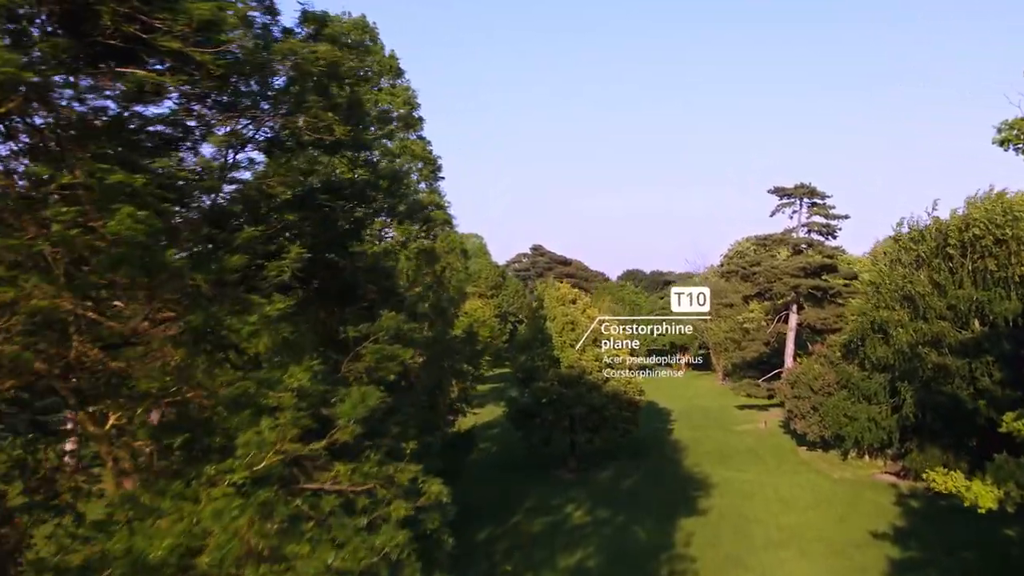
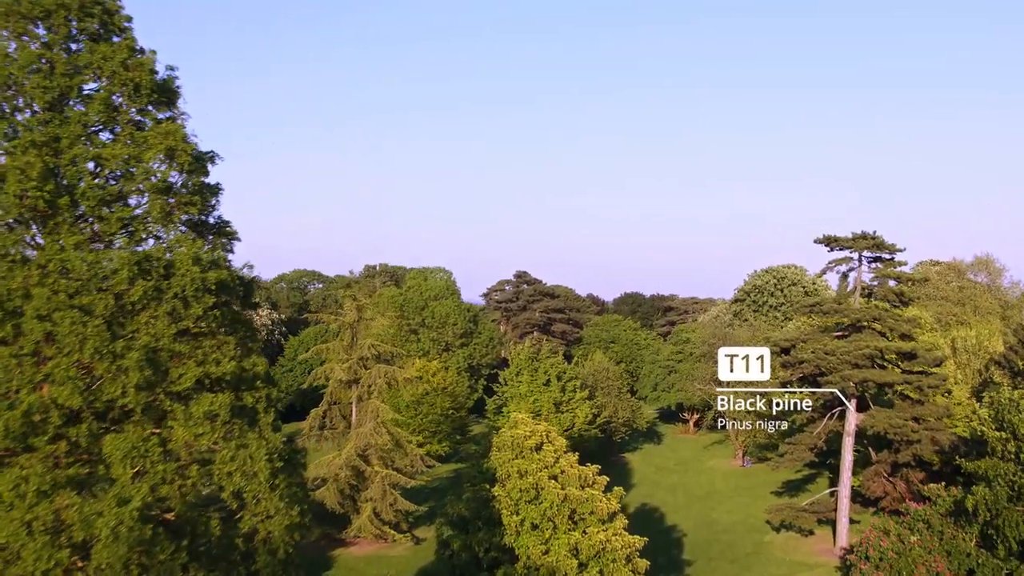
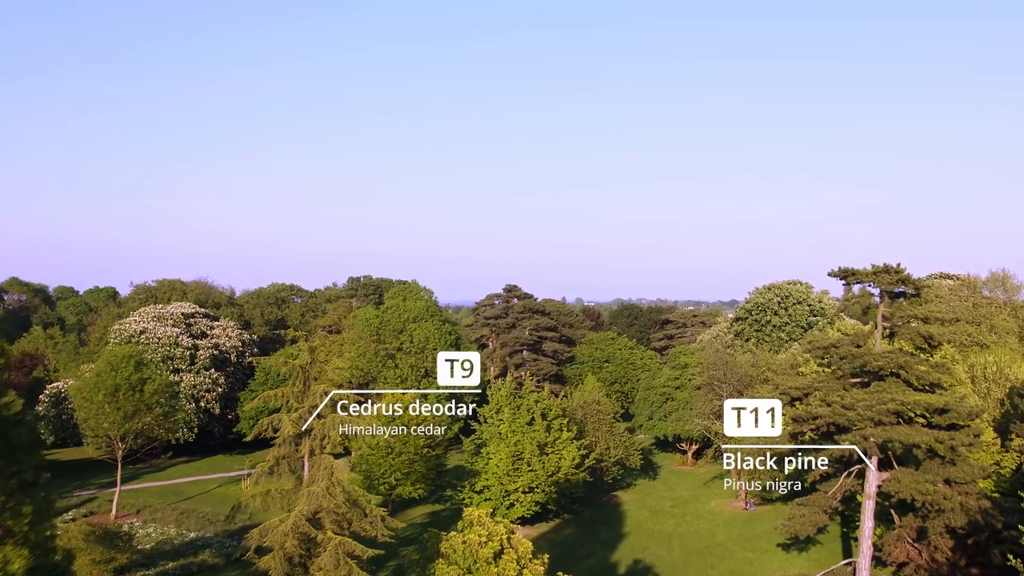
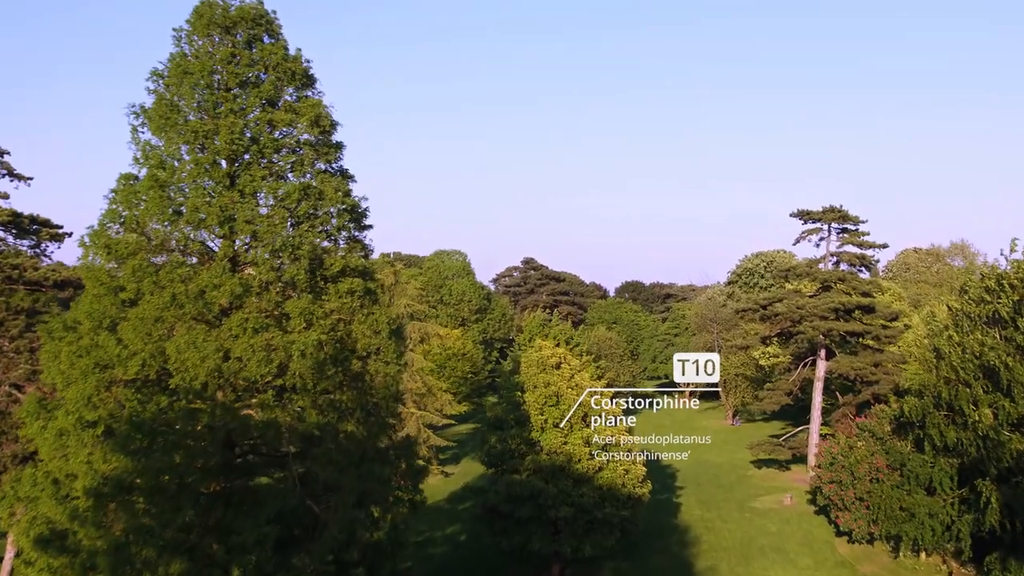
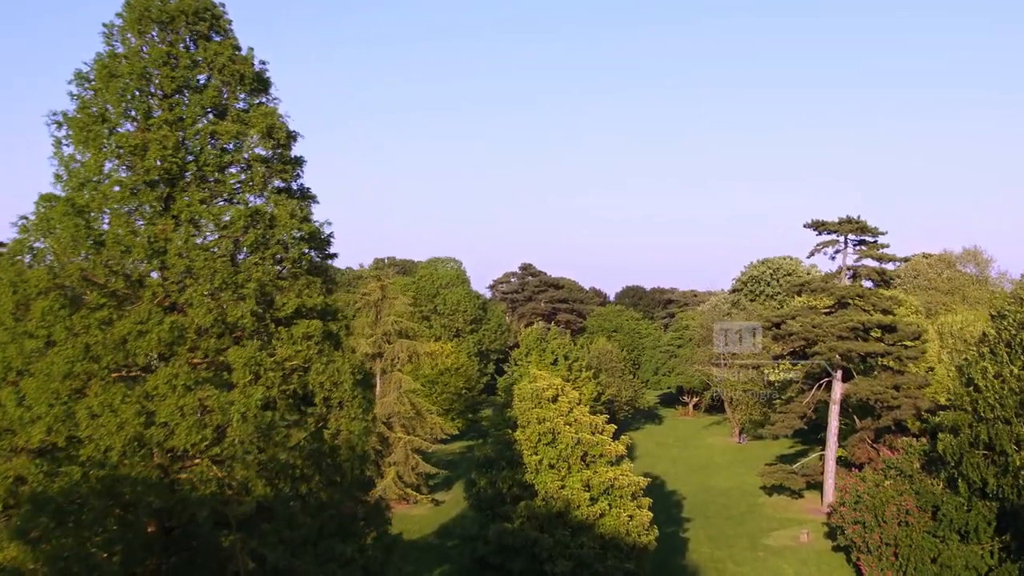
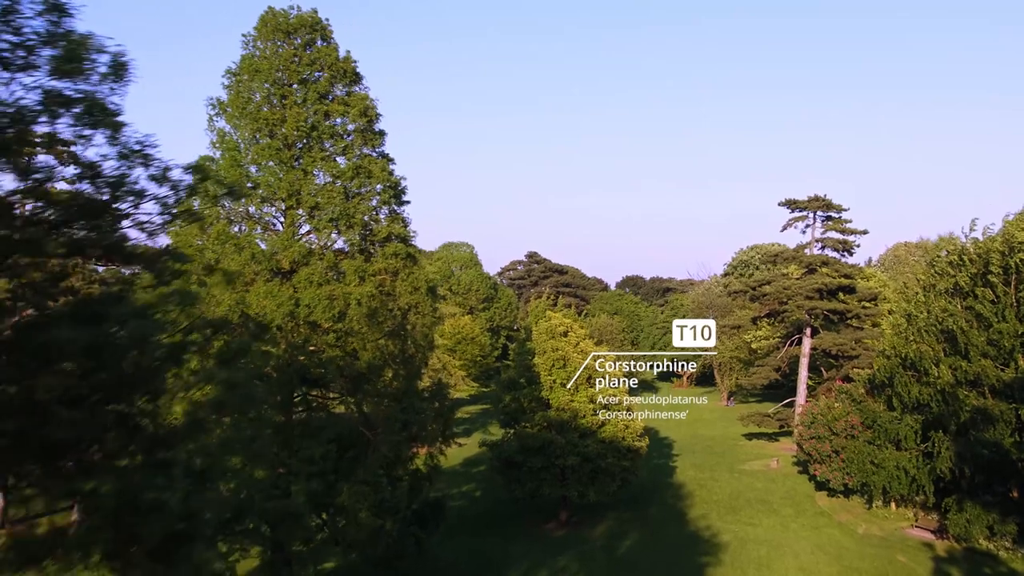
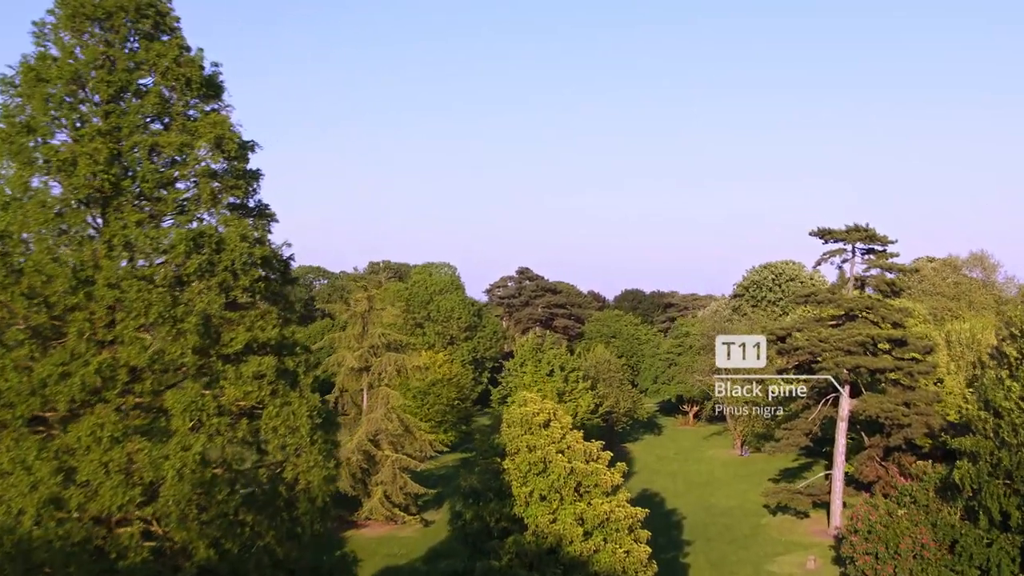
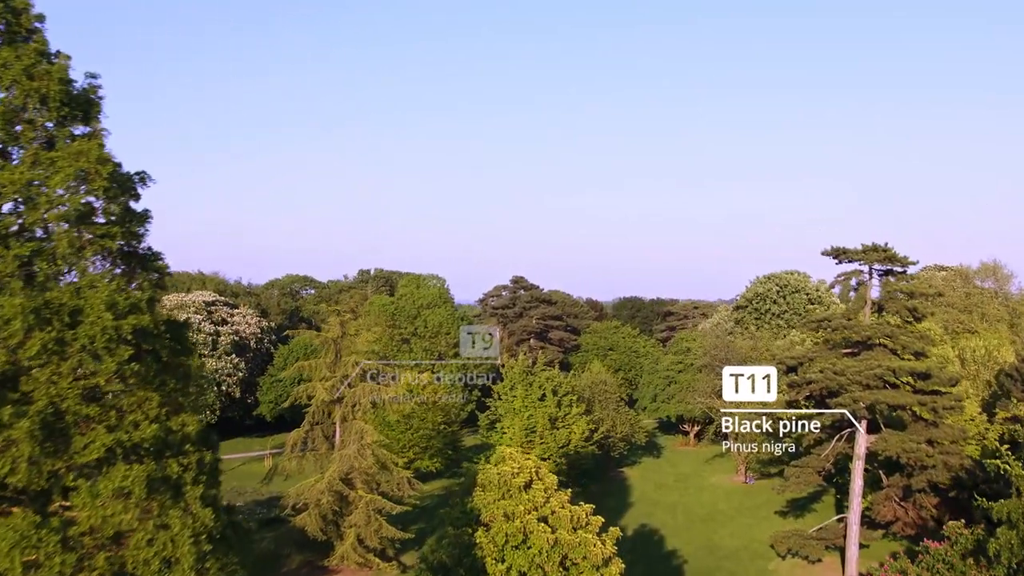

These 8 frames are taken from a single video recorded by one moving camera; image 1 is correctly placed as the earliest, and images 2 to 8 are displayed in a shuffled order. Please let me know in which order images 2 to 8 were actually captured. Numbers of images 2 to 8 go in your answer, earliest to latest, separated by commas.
6, 4, 5, 7, 2, 8, 3
